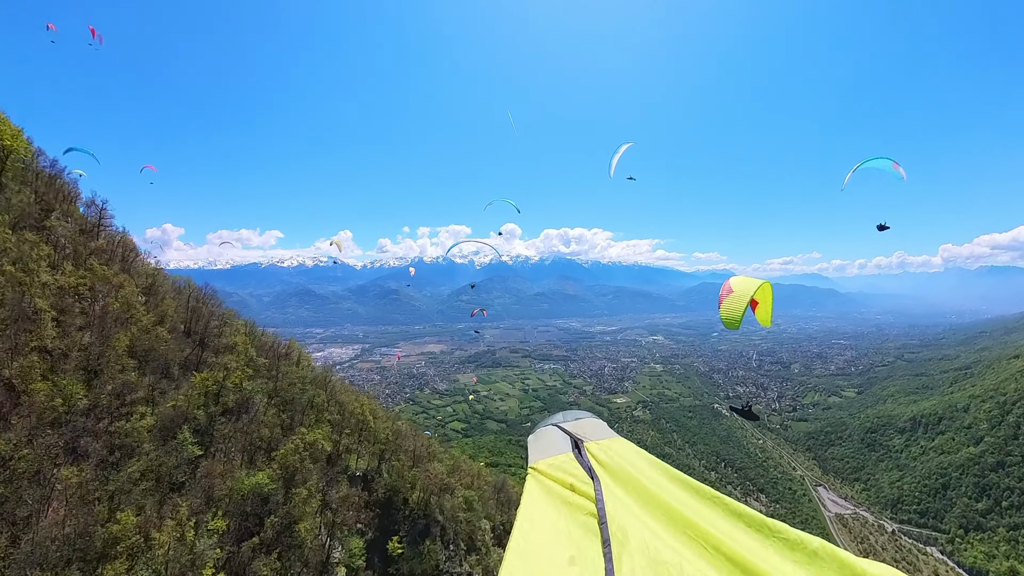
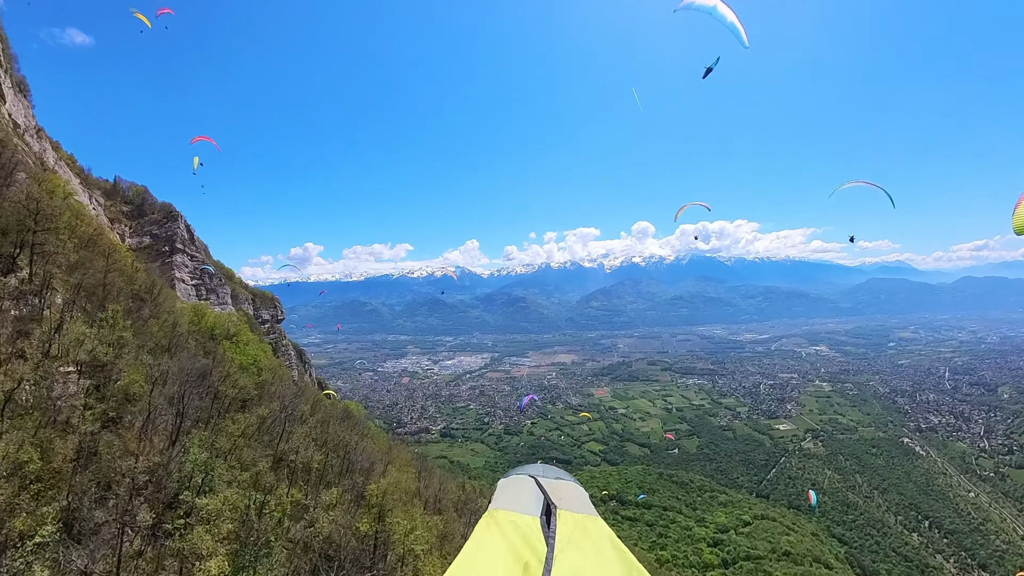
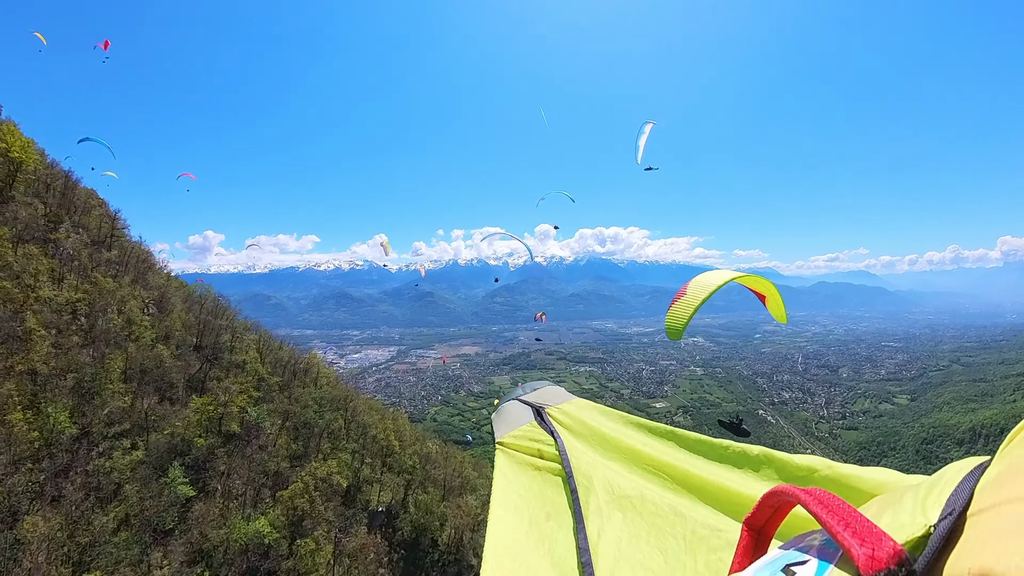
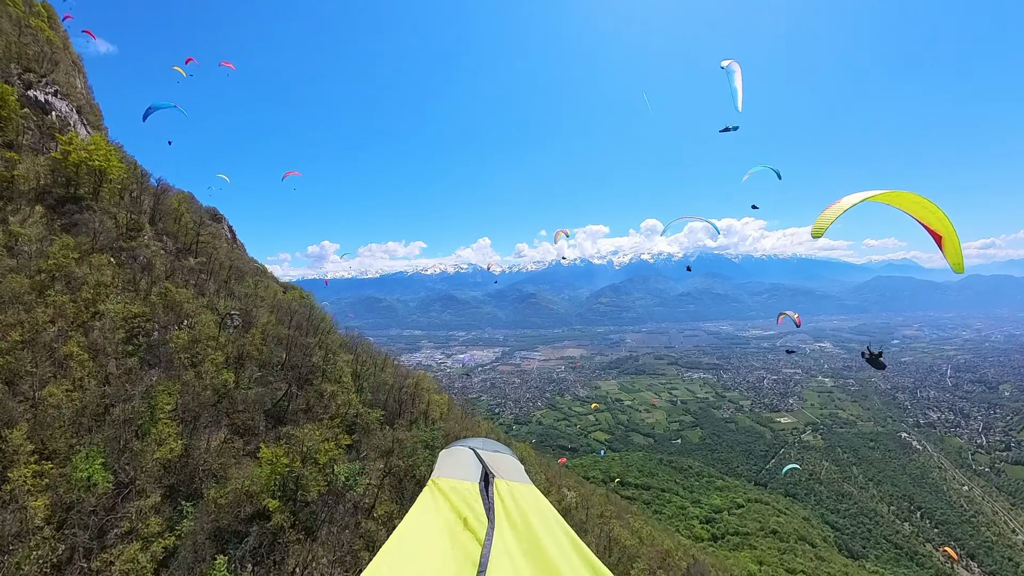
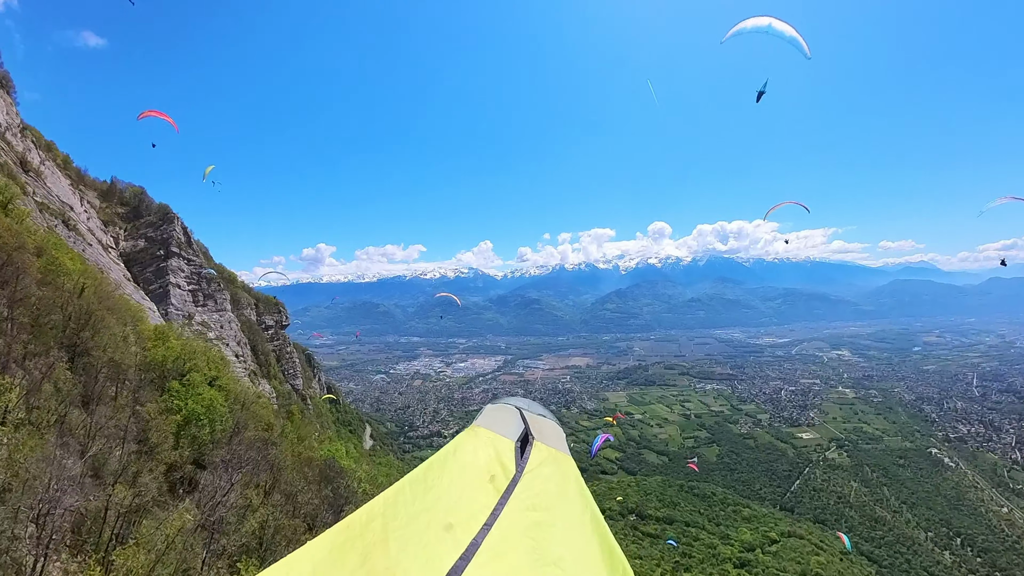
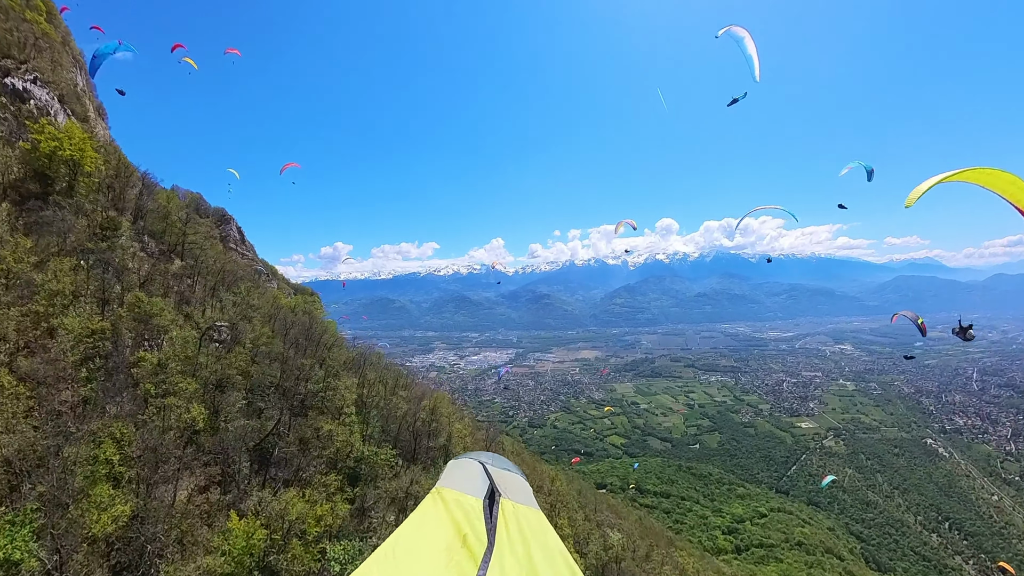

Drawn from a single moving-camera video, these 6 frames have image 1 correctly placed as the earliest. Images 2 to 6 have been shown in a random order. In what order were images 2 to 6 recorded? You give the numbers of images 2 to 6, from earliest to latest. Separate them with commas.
3, 4, 6, 2, 5
